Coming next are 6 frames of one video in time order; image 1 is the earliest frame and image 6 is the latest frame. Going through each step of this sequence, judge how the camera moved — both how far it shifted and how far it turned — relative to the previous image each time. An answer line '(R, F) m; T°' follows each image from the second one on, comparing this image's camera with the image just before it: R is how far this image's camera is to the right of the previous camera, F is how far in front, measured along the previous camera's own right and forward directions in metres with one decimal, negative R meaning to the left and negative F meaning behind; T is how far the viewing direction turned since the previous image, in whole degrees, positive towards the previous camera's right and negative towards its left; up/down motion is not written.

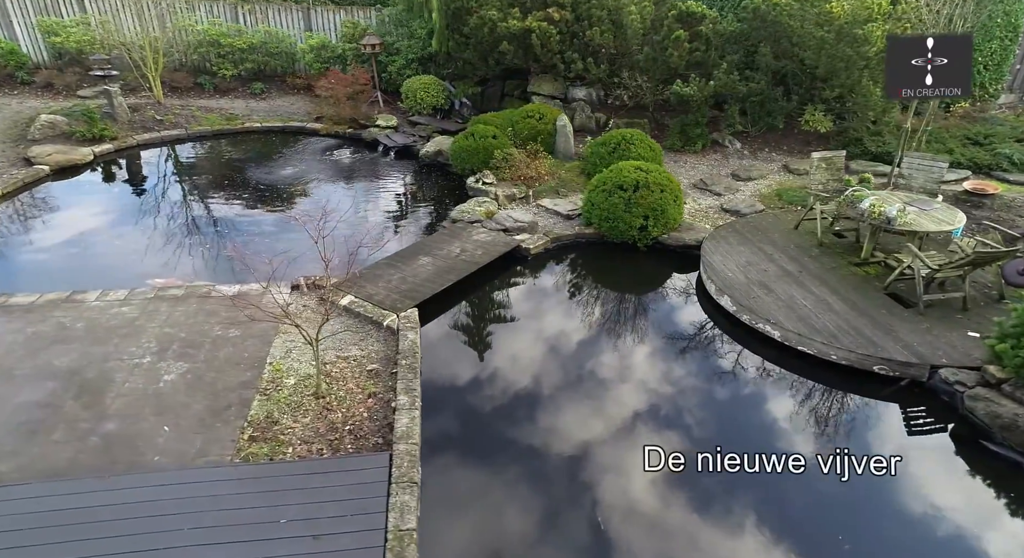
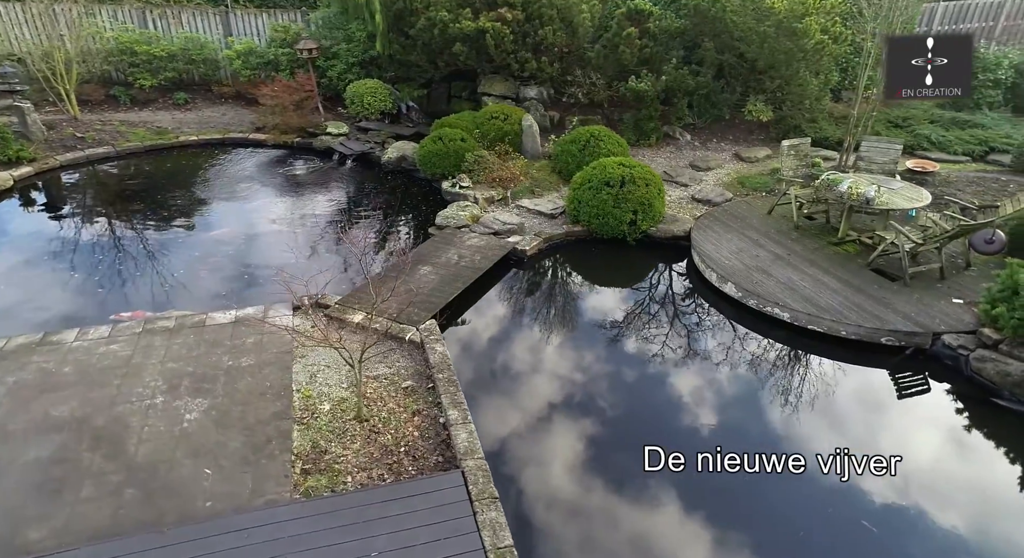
(-0.8, +0.1) m; +7°
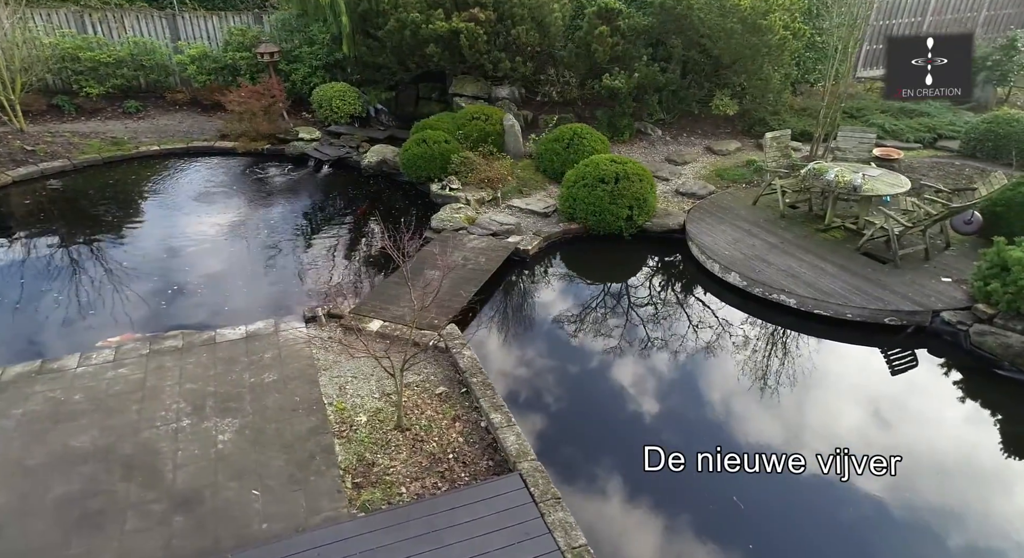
(-0.5, 0.0) m; +5°
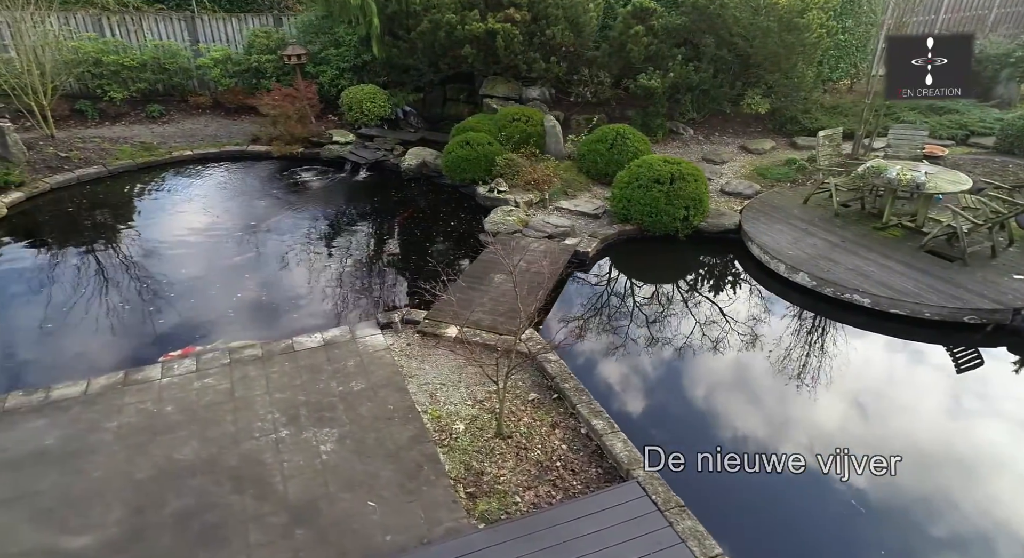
(-0.7, 0.0) m; 0°
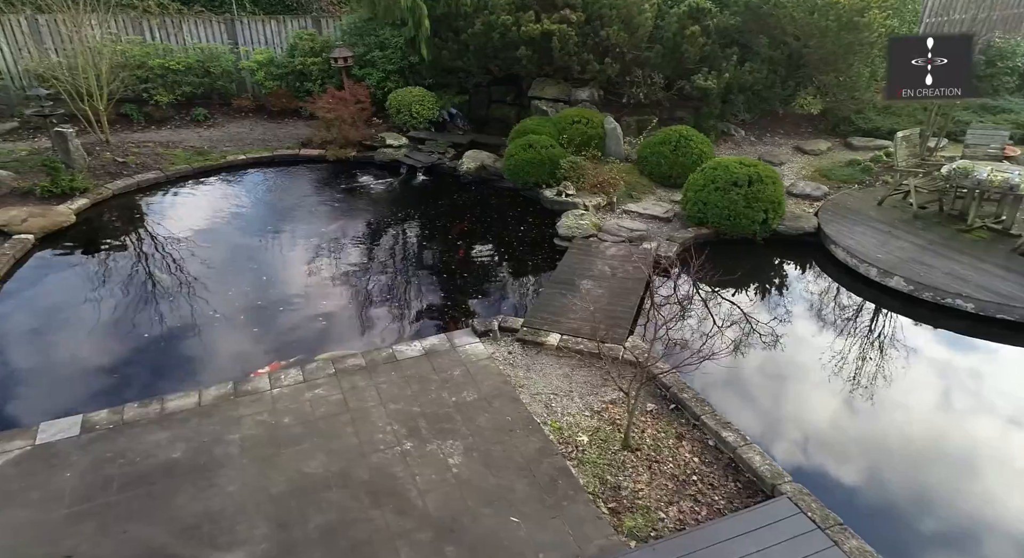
(-0.7, +0.1) m; -1°
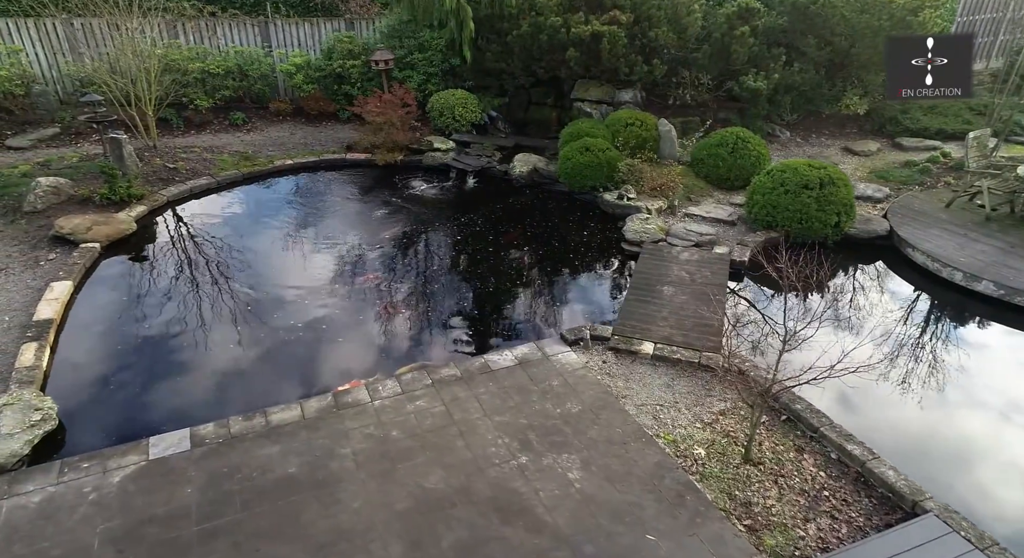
(-0.7, +0.1) m; -1°
